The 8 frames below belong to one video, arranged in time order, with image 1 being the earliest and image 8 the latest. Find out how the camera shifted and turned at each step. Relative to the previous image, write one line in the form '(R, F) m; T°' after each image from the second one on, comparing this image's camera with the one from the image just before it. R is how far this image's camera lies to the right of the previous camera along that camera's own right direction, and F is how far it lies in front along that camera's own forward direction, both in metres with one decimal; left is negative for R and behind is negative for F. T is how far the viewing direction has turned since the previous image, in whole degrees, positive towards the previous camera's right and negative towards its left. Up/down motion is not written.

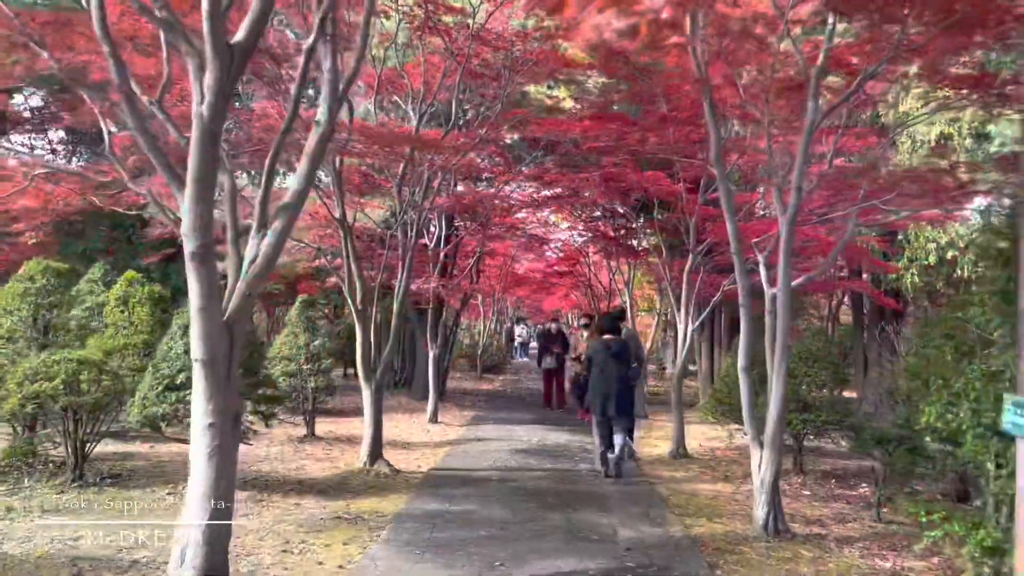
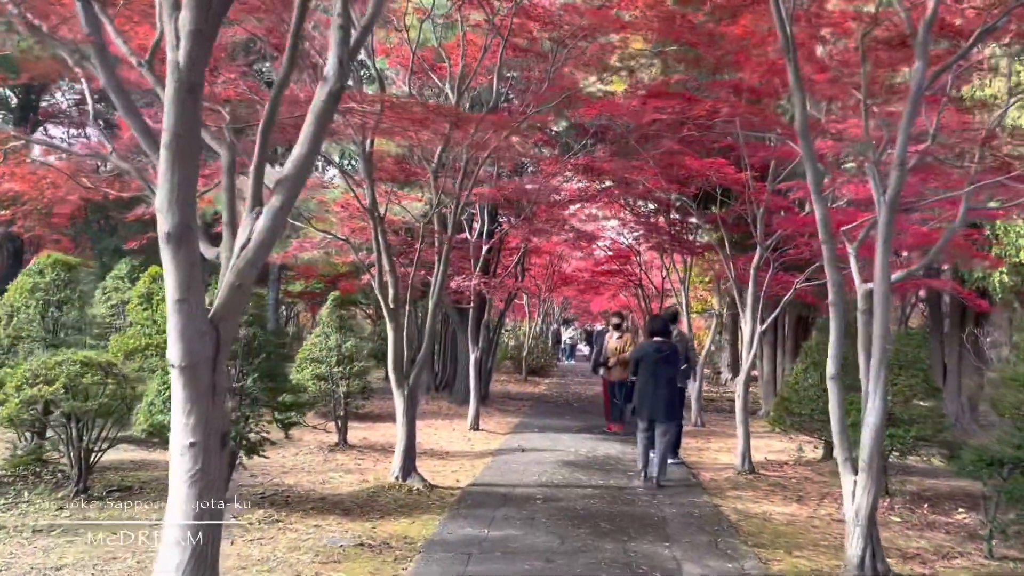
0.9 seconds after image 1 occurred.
(0.0, +0.8) m; -3°
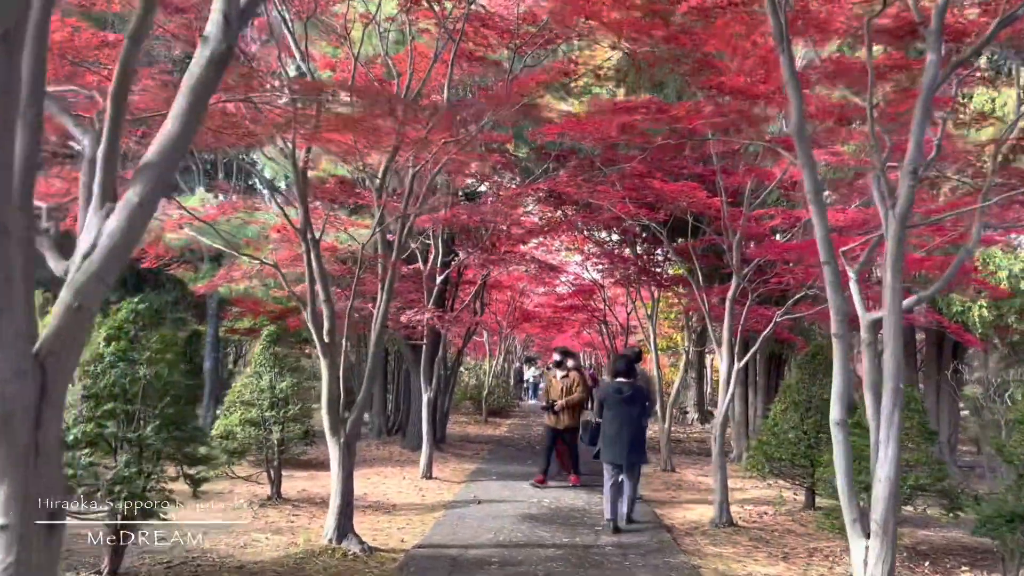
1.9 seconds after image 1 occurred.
(+0.1, +0.8) m; +3°
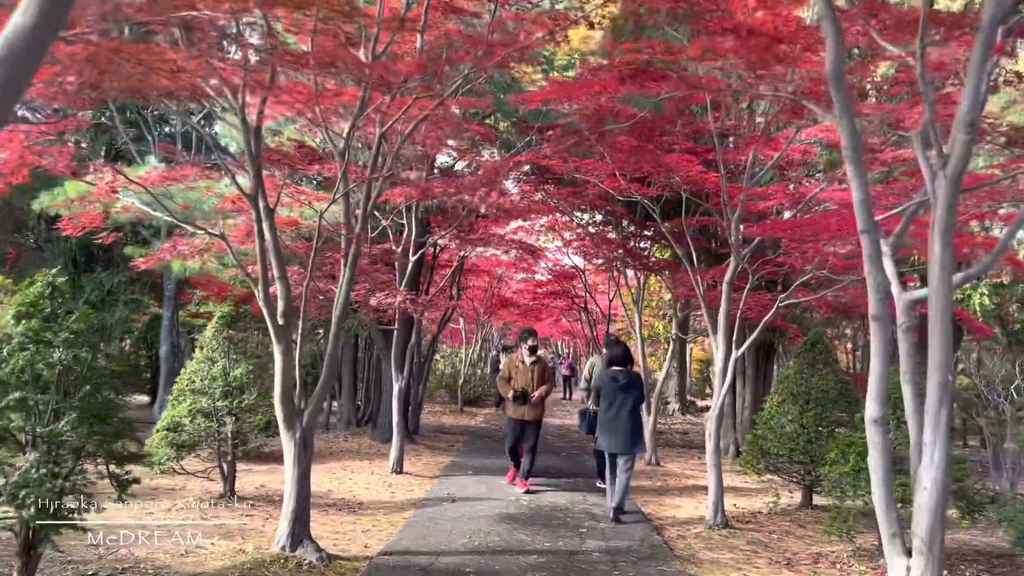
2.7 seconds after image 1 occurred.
(0.0, +0.7) m; +2°
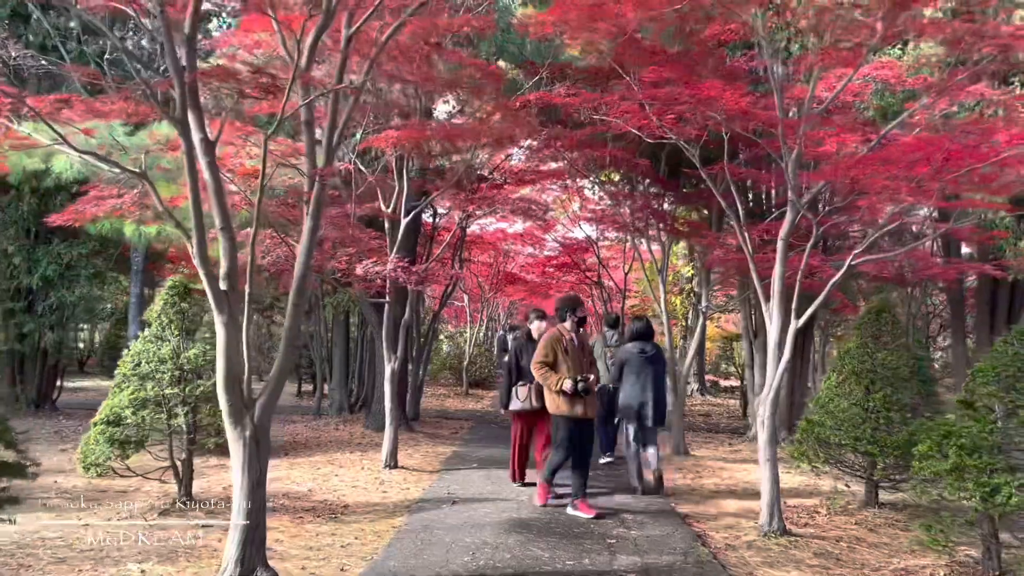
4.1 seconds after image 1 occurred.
(0.0, +1.3) m; 0°
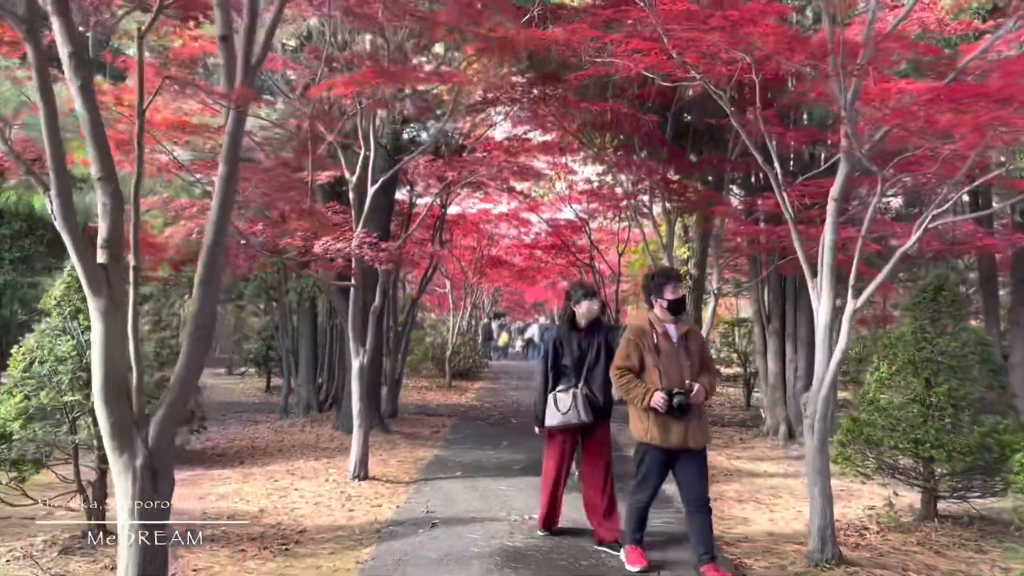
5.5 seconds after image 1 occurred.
(0.0, +1.2) m; +1°
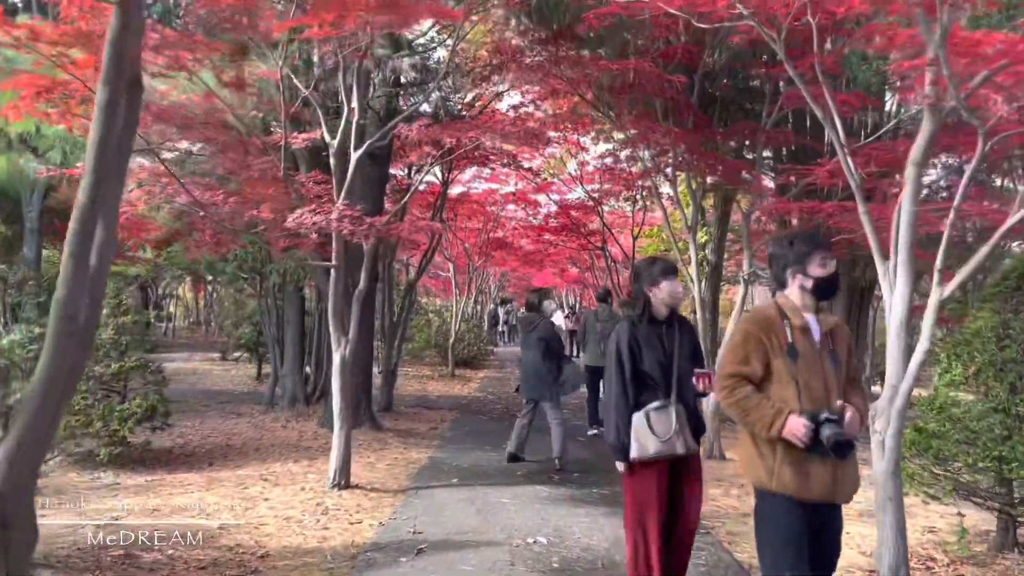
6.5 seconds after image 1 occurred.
(0.0, +0.9) m; -1°
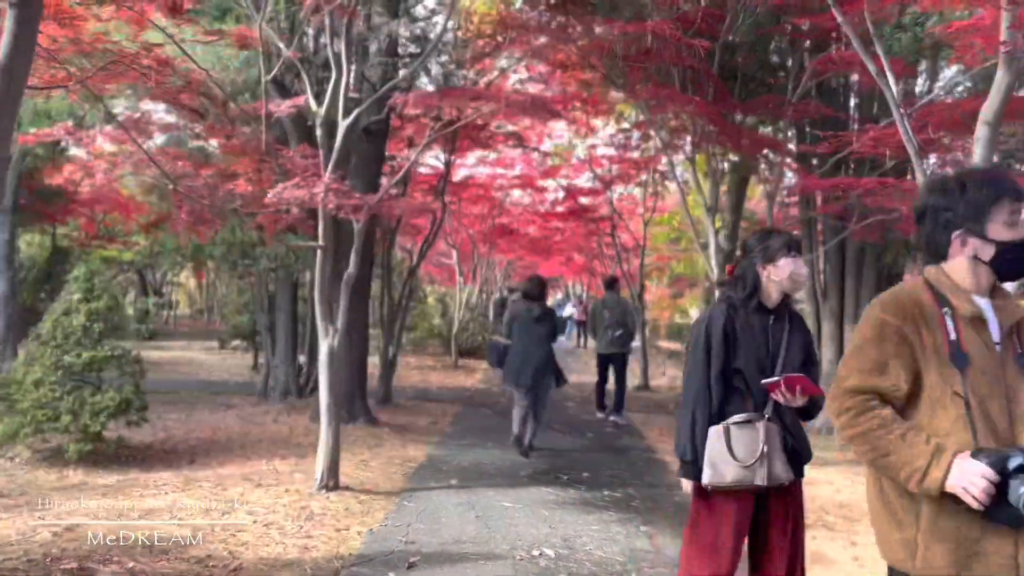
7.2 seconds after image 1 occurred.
(0.0, +0.5) m; 0°
